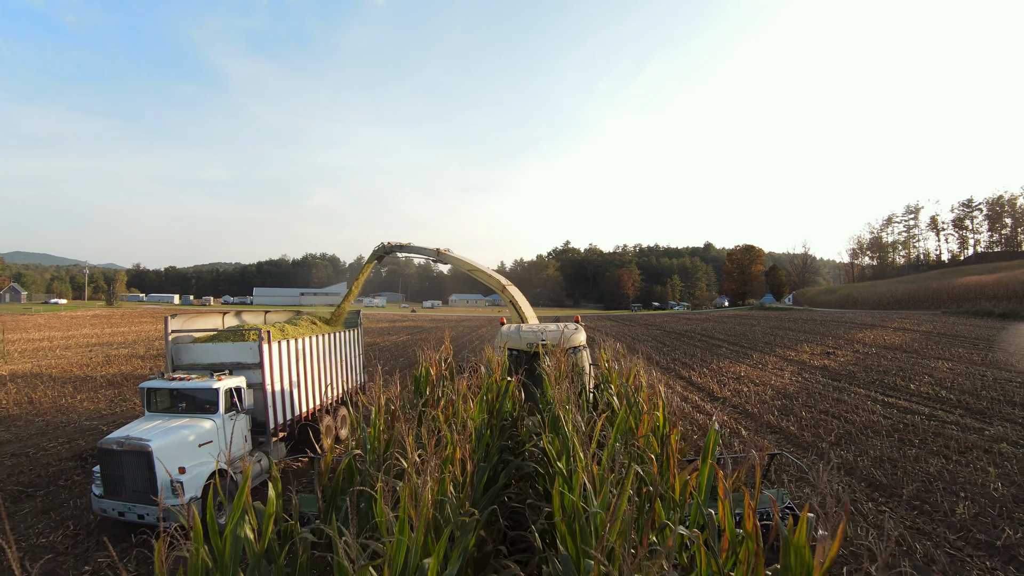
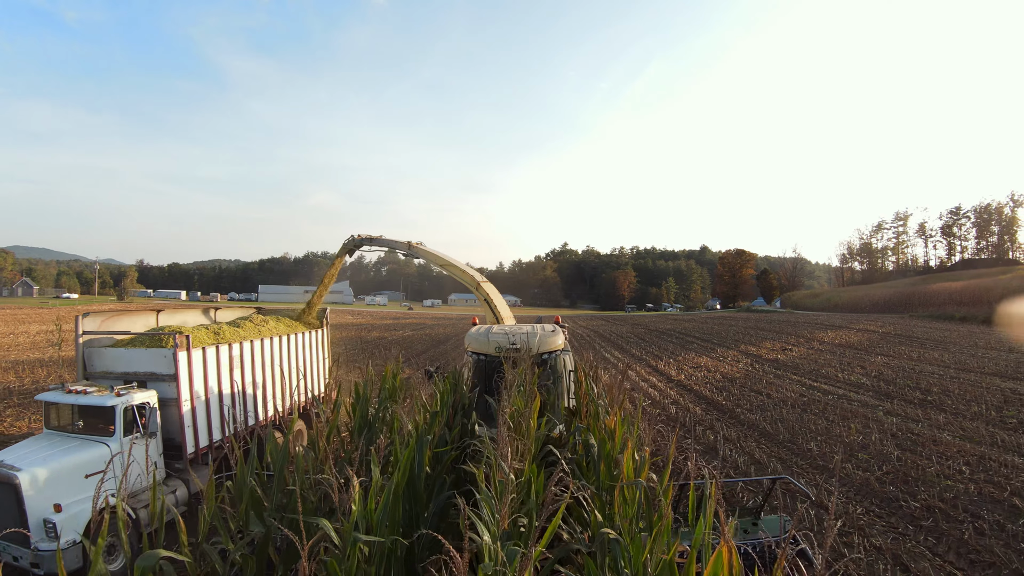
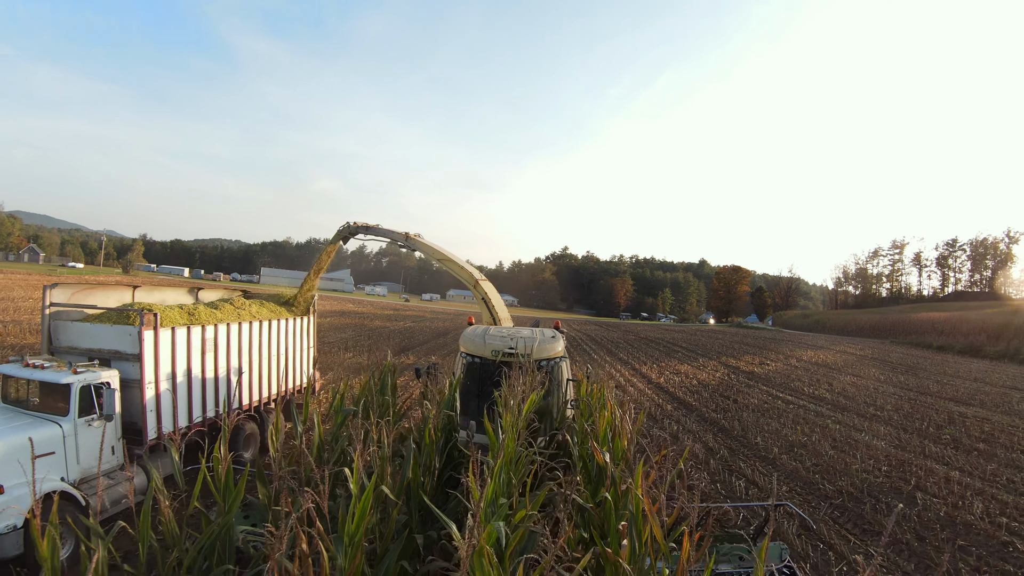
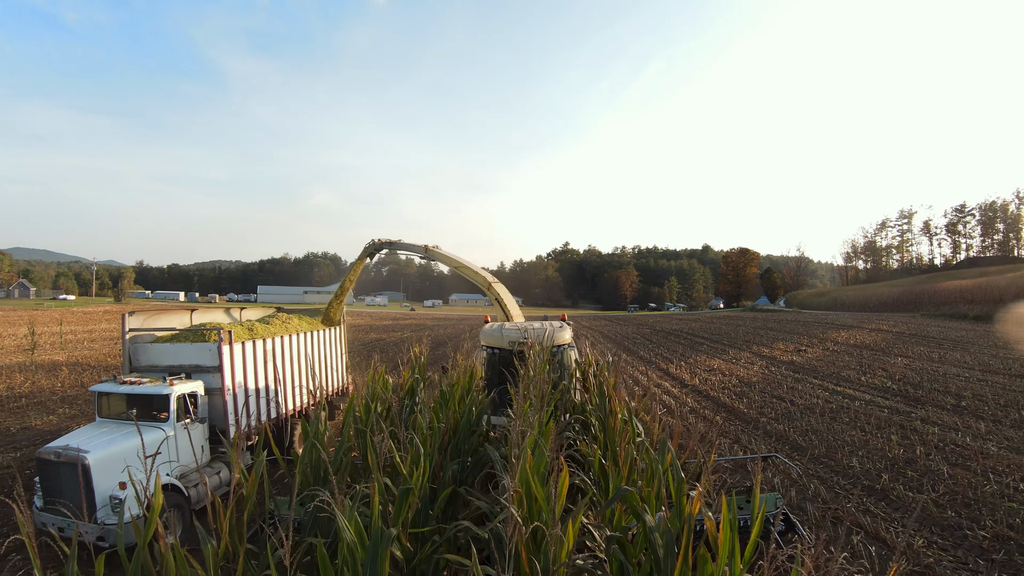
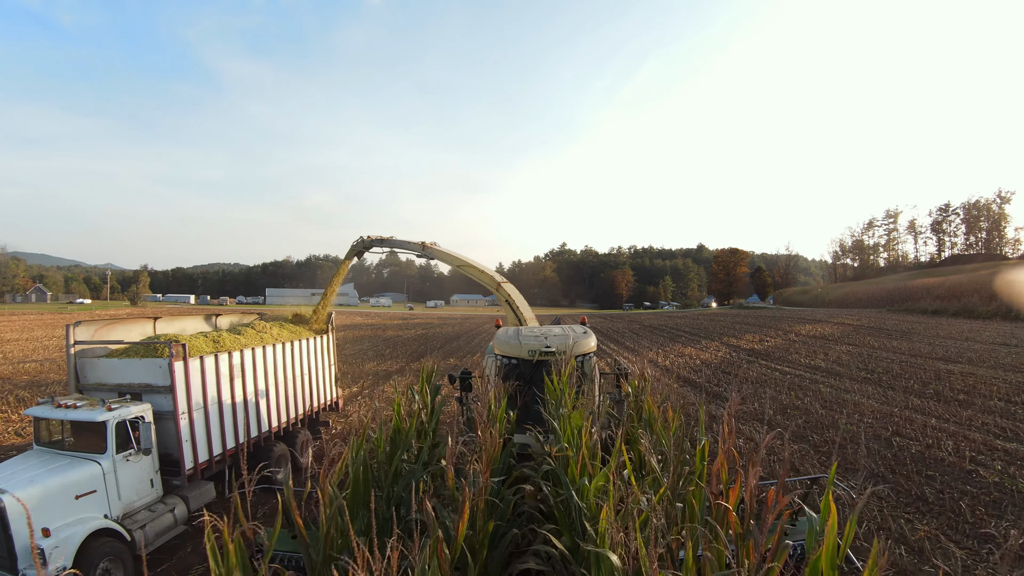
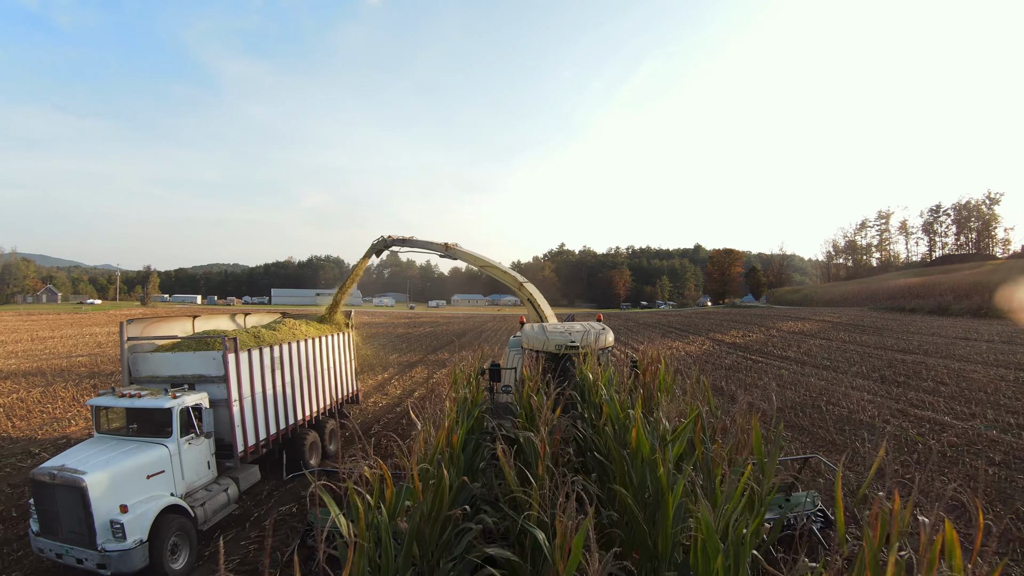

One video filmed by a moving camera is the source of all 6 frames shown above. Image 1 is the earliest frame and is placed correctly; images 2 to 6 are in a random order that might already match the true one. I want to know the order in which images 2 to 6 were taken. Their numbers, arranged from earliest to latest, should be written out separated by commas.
4, 2, 3, 5, 6
